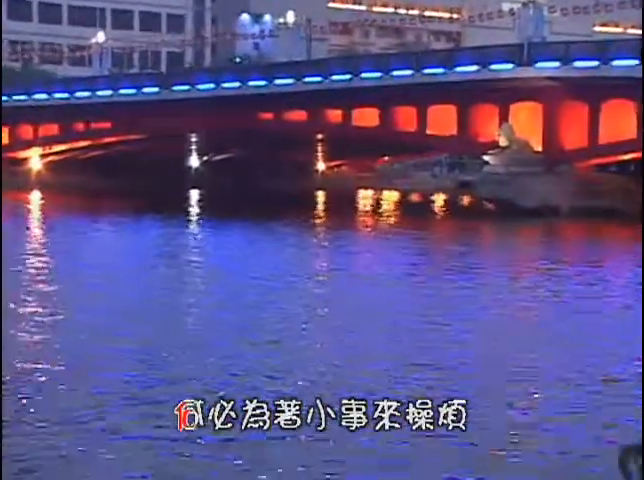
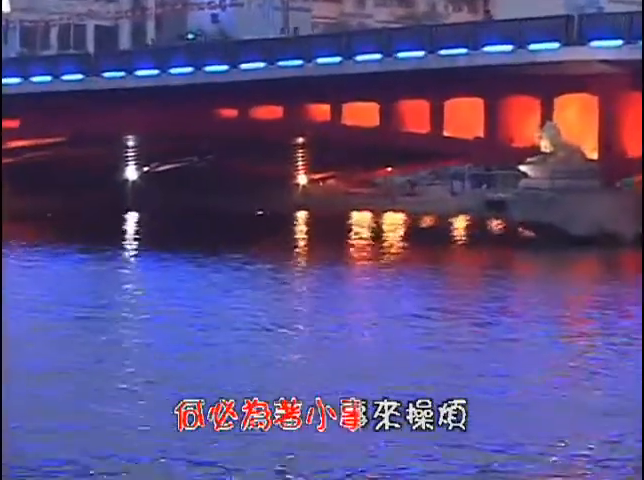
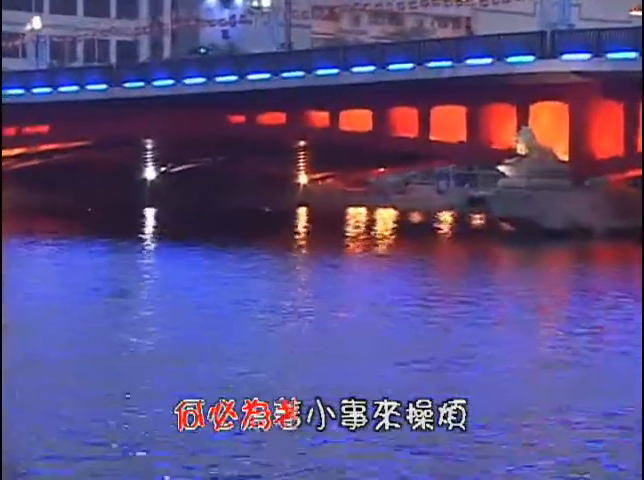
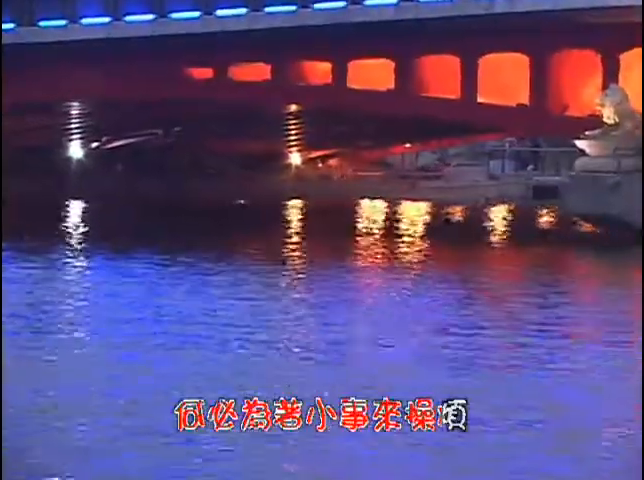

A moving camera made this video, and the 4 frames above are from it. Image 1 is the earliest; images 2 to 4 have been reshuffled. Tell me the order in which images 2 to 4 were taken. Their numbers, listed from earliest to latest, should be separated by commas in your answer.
3, 2, 4
